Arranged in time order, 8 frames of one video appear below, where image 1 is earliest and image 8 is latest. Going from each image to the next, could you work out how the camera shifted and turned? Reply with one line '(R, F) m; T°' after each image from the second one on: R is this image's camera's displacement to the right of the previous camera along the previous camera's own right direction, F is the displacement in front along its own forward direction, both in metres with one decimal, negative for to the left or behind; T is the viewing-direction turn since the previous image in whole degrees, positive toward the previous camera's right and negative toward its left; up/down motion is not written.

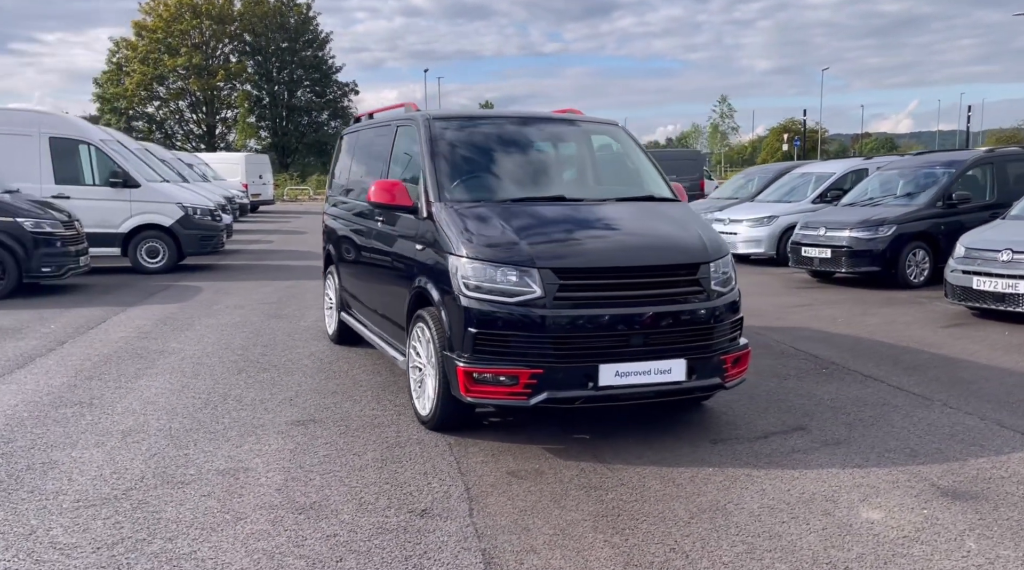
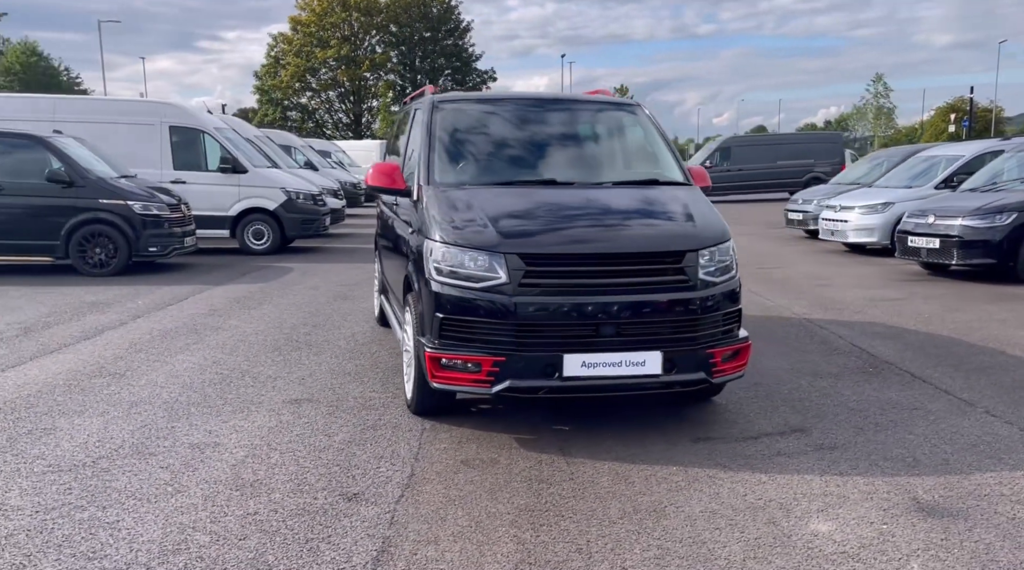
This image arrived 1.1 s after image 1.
(+1.0, +0.2) m; -10°
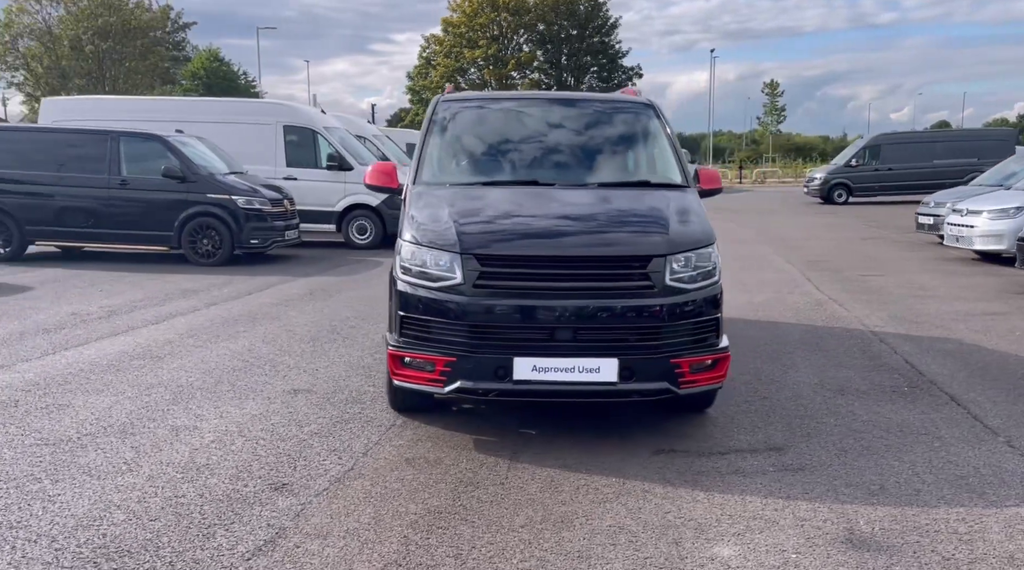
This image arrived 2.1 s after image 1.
(+1.0, +0.1) m; -10°
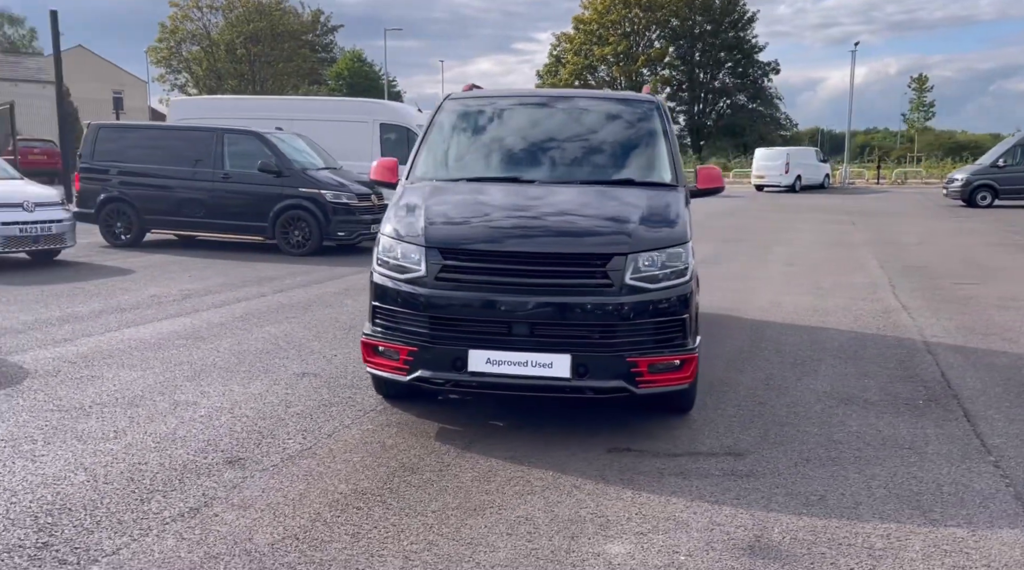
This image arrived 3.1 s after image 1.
(+0.9, 0.0) m; -9°
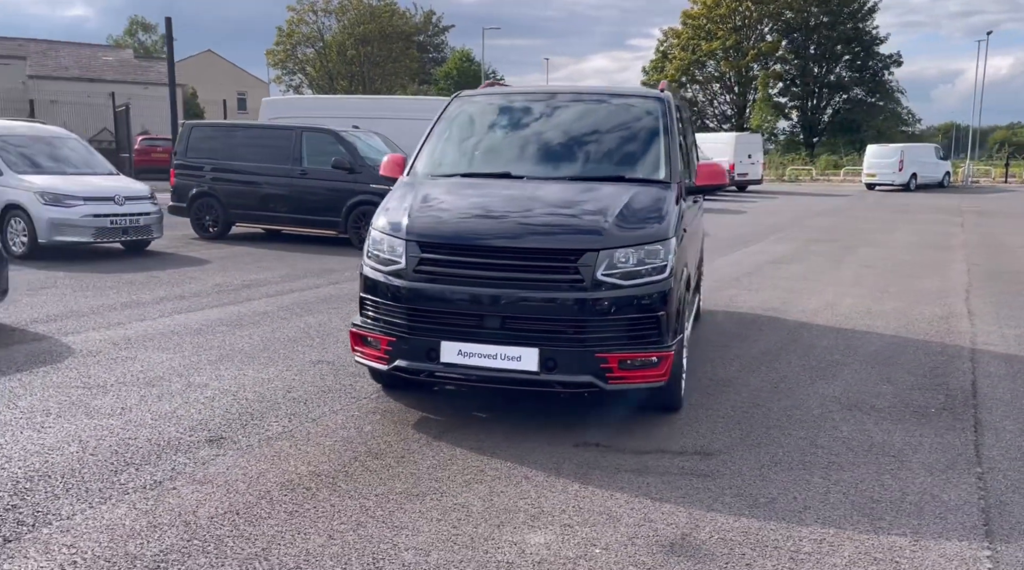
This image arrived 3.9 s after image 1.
(+0.7, 0.0) m; -7°
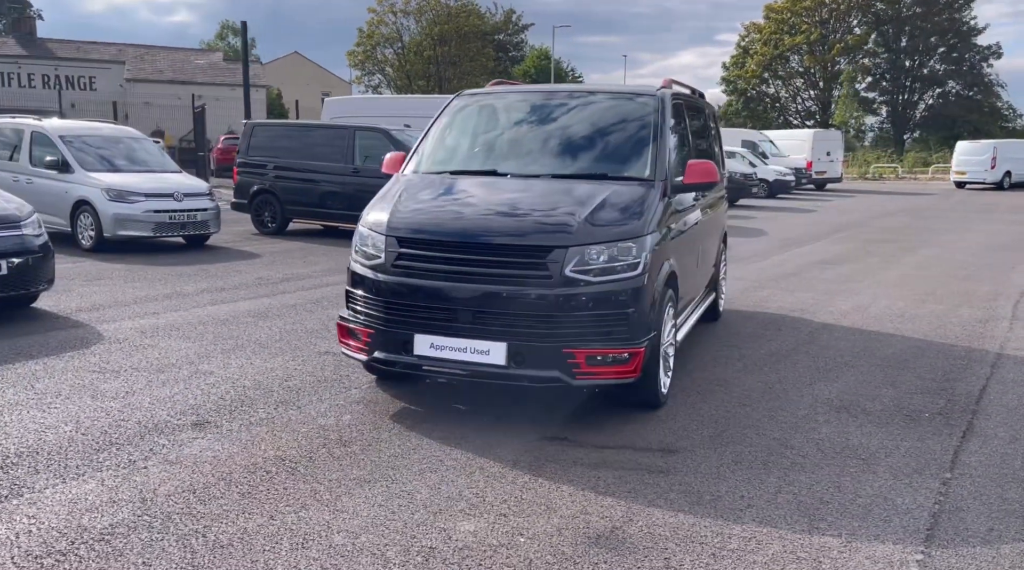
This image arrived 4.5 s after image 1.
(+0.6, -0.1) m; -5°
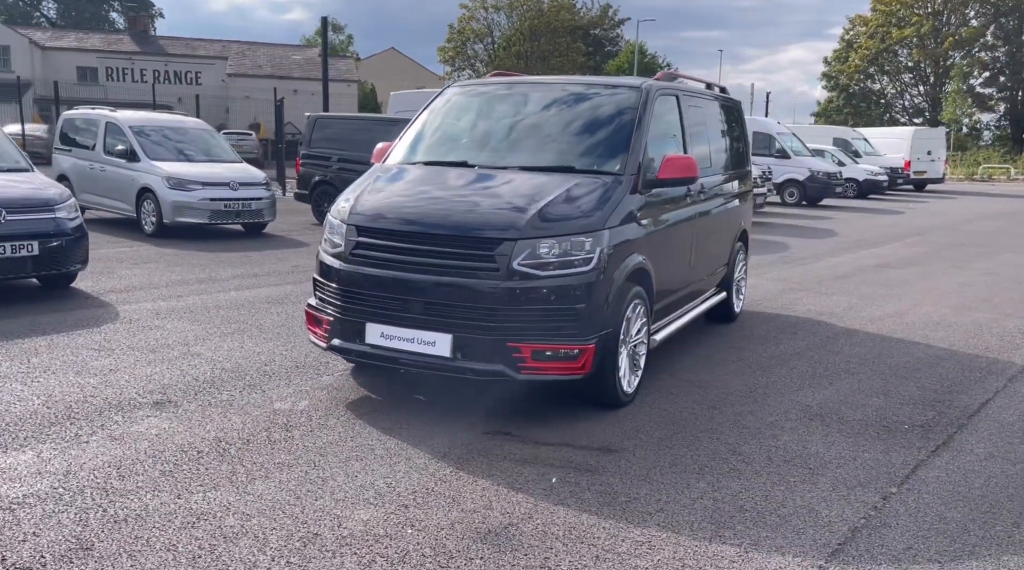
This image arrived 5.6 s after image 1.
(+0.8, +0.1) m; -6°
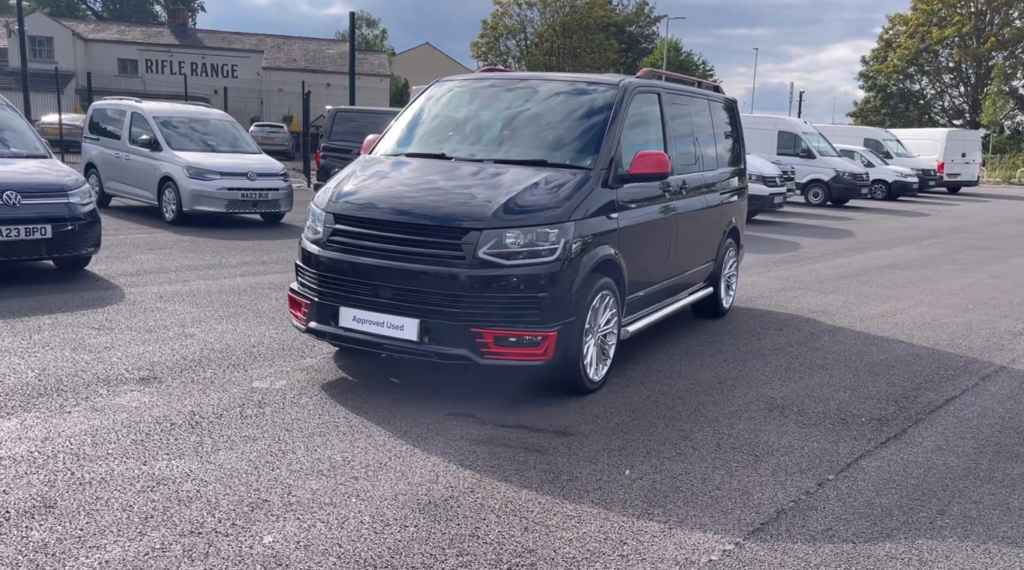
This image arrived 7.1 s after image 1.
(+0.4, -0.2) m; -2°
